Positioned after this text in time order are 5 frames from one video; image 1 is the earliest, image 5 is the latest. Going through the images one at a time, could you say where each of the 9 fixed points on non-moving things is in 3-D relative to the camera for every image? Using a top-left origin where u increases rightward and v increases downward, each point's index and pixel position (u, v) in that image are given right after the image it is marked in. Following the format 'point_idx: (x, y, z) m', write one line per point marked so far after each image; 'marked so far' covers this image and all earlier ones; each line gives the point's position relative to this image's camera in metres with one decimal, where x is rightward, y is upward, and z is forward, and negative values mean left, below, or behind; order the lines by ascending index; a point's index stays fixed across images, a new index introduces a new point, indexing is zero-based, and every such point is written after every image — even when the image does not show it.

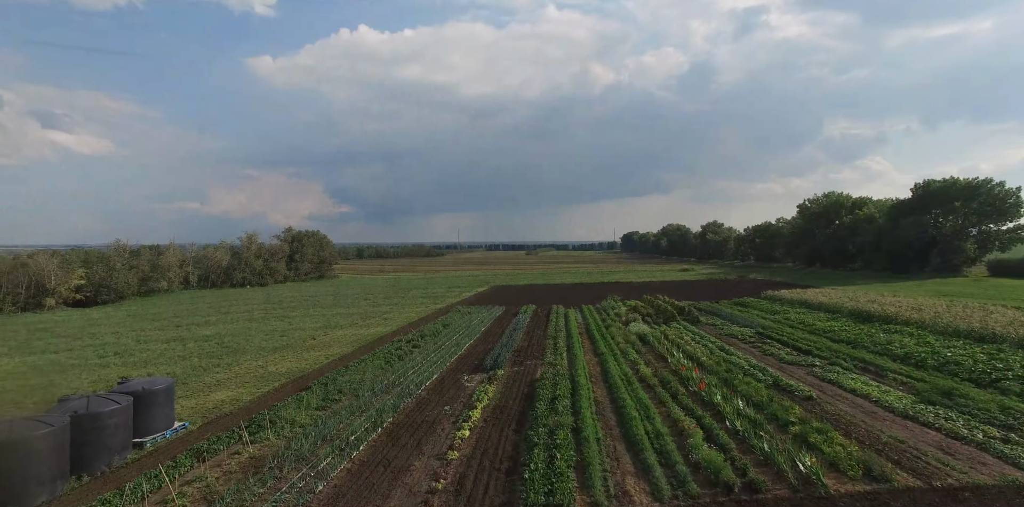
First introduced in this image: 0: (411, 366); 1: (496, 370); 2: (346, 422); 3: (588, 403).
0: (-3.2, -3.6, +18.8) m
1: (-0.5, -3.5, +17.6) m
2: (-3.7, -3.8, +12.9) m
3: (+1.8, -3.5, +13.7) m
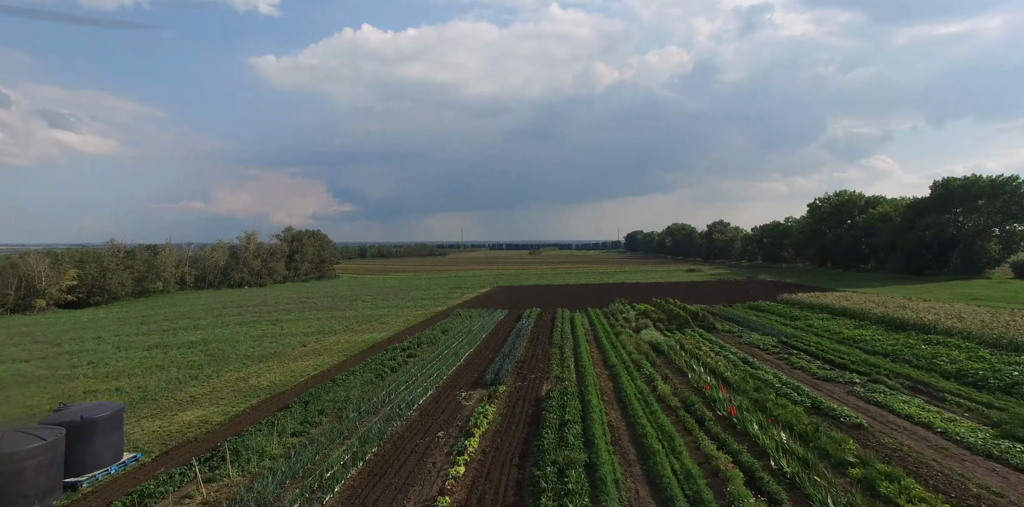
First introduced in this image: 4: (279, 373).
0: (-3.1, -3.6, +17.2) m
1: (-0.4, -3.6, +16.0) m
2: (-3.6, -3.8, +11.3) m
3: (+1.8, -3.6, +12.1) m
4: (-7.6, -3.9, +19.4) m
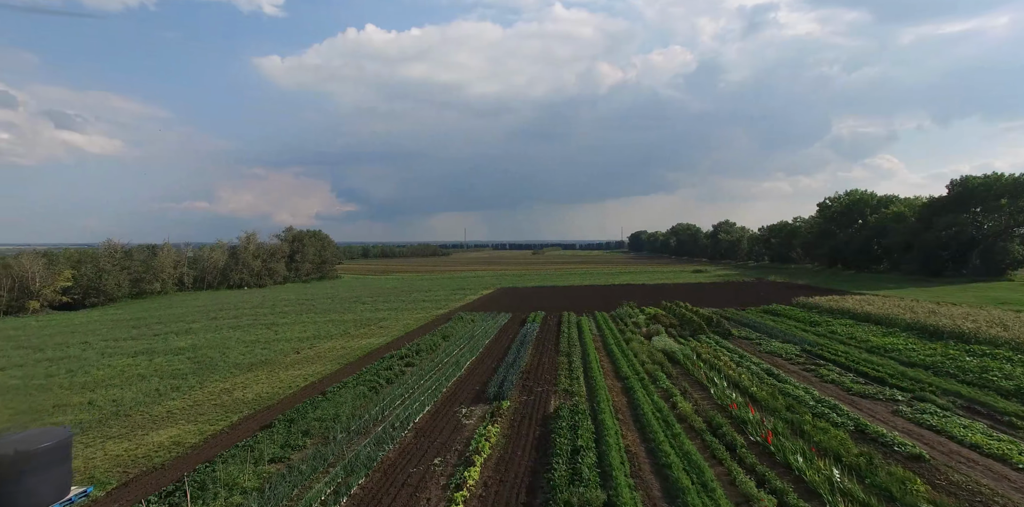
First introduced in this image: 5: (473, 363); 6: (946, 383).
0: (-3.0, -3.7, +15.9) m
1: (-0.3, -3.6, +14.7) m
2: (-3.5, -3.9, +10.1) m
3: (+1.9, -3.6, +10.8) m
4: (-7.5, -4.0, +18.2) m
5: (-1.3, -3.7, +19.9) m
6: (+9.9, -2.9, +13.5) m
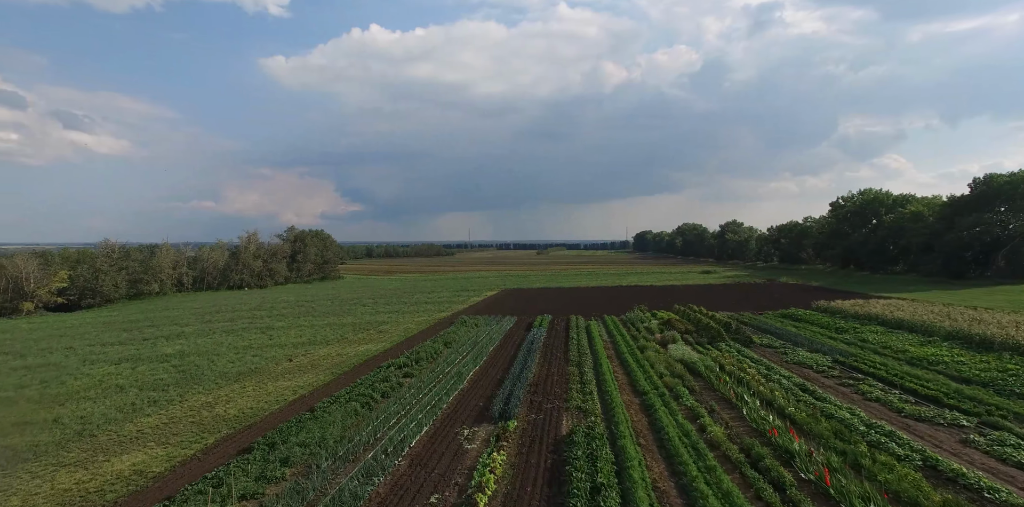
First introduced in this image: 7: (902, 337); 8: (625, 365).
0: (-2.8, -3.8, +14.4) m
1: (-0.1, -3.7, +13.2) m
2: (-3.4, -4.0, +8.6) m
3: (+2.1, -3.7, +9.3) m
4: (-7.3, -4.0, +16.8) m
5: (-1.1, -3.7, +18.4) m
6: (+10.0, -3.0, +12.0) m
7: (+12.8, -2.8, +19.2) m
8: (+3.6, -3.6, +18.7) m
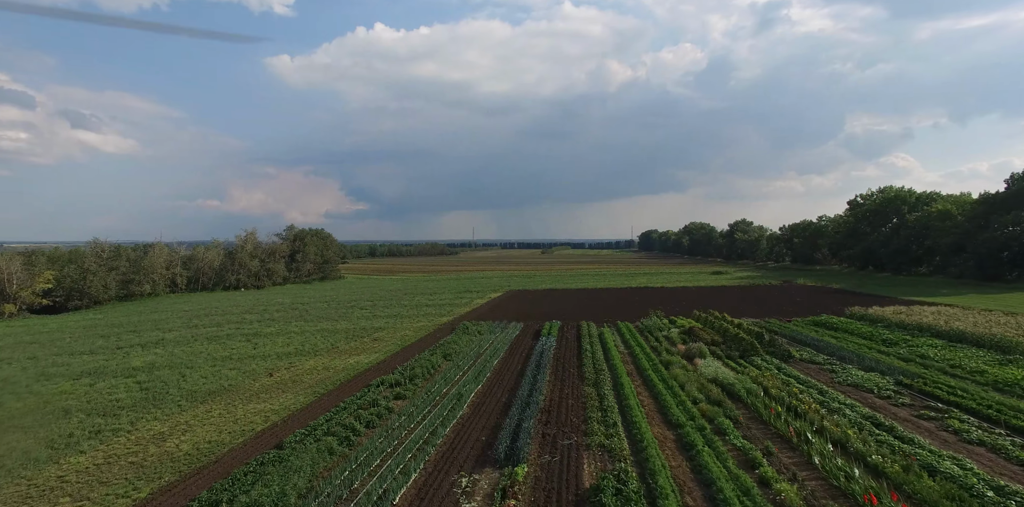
0: (-2.7, -3.9, +11.9) m
1: (0.0, -3.8, +10.7) m
2: (-3.3, -4.1, +6.1) m
3: (+2.2, -3.8, +6.7) m
4: (-7.1, -4.1, +14.3) m
5: (-0.9, -3.8, +15.9) m
6: (+10.2, -3.1, +9.4) m
7: (+13.0, -2.9, +16.6) m
8: (+3.8, -3.6, +16.2) m
